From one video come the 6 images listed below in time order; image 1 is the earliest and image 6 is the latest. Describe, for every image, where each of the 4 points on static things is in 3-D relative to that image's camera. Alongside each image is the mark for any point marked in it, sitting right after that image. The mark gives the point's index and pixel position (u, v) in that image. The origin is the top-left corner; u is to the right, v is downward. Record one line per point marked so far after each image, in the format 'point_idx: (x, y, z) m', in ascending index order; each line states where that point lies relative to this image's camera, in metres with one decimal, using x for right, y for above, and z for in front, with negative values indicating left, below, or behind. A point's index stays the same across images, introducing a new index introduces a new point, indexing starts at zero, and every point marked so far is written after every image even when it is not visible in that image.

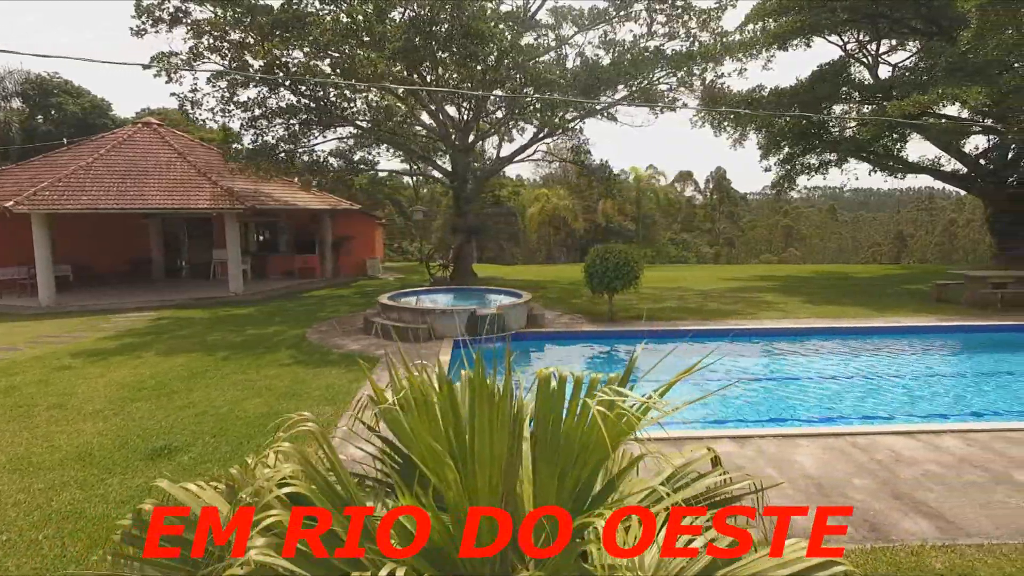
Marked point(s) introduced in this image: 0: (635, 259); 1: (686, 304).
0: (+2.3, +0.6, +11.0) m
1: (+3.9, -0.3, +13.6) m
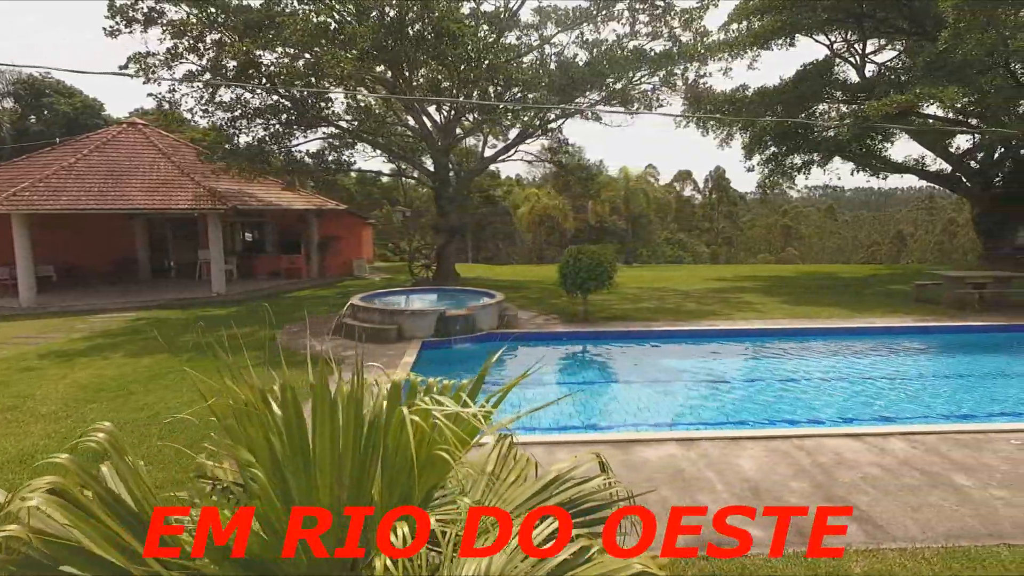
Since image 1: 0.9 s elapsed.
0: (+1.8, +0.5, +11.0) m
1: (+3.4, -0.4, +13.6) m
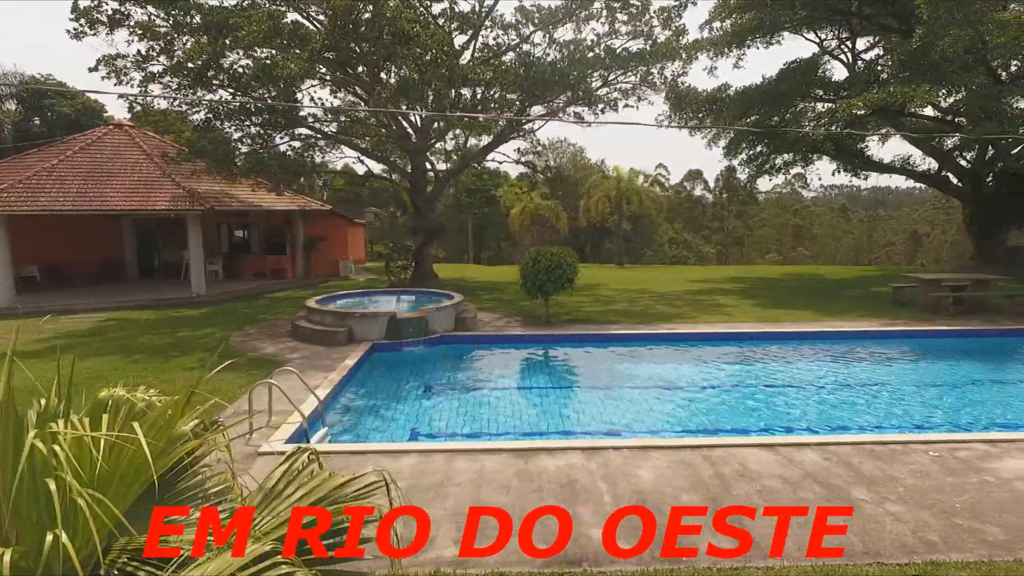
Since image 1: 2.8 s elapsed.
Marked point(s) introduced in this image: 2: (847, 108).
0: (+1.0, +0.5, +10.9) m
1: (+2.7, -0.4, +13.4) m
2: (+7.6, +4.1, +13.8) m
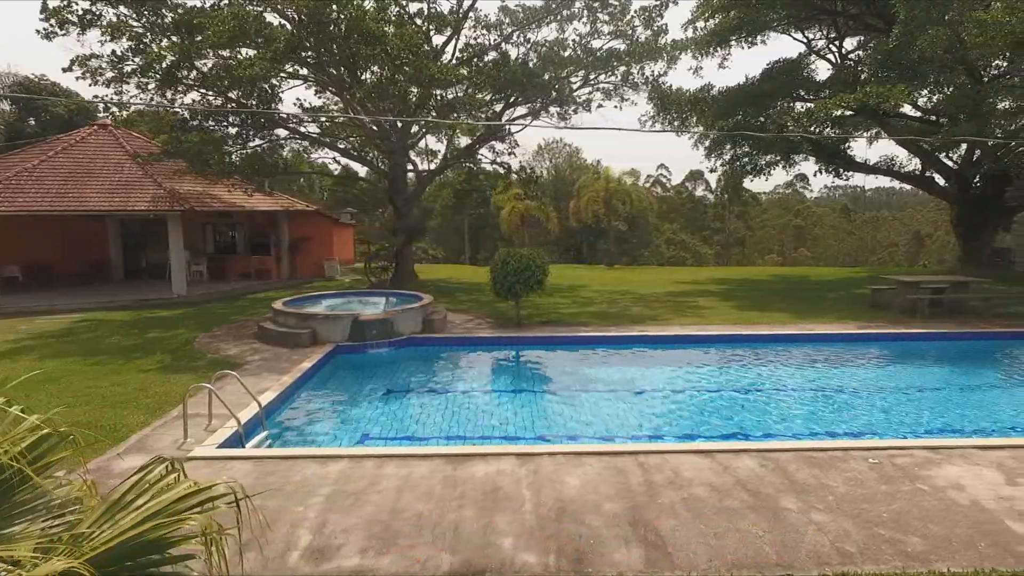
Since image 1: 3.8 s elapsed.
0: (+0.5, +0.5, +10.8) m
1: (+2.2, -0.4, +13.3) m
2: (+7.1, +4.1, +13.7) m
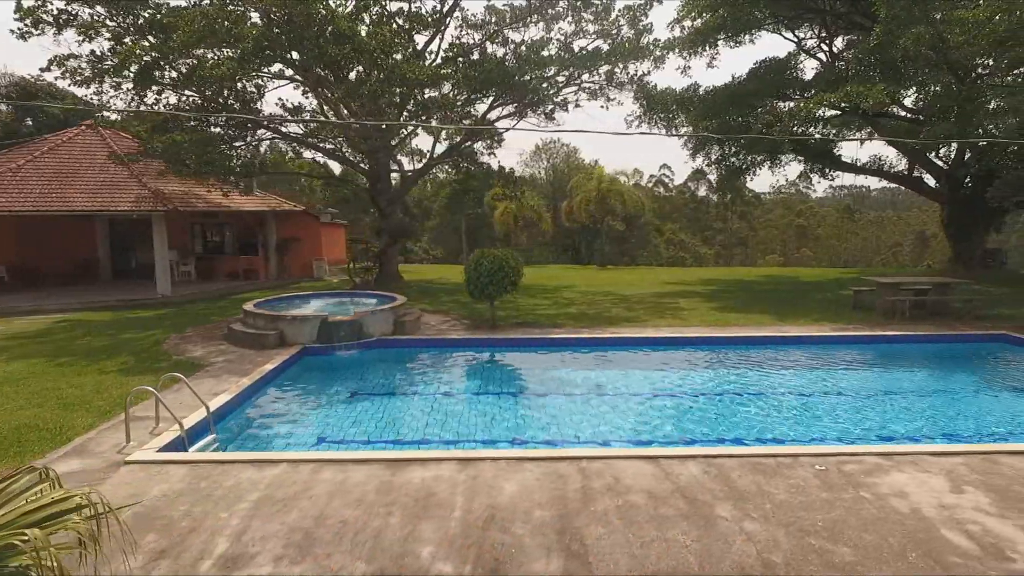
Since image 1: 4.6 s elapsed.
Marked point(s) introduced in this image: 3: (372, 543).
0: (0.0, +0.4, +10.7) m
1: (+1.8, -0.5, +13.2) m
2: (+6.6, +4.1, +13.5) m
3: (-0.9, -1.6, +3.9) m
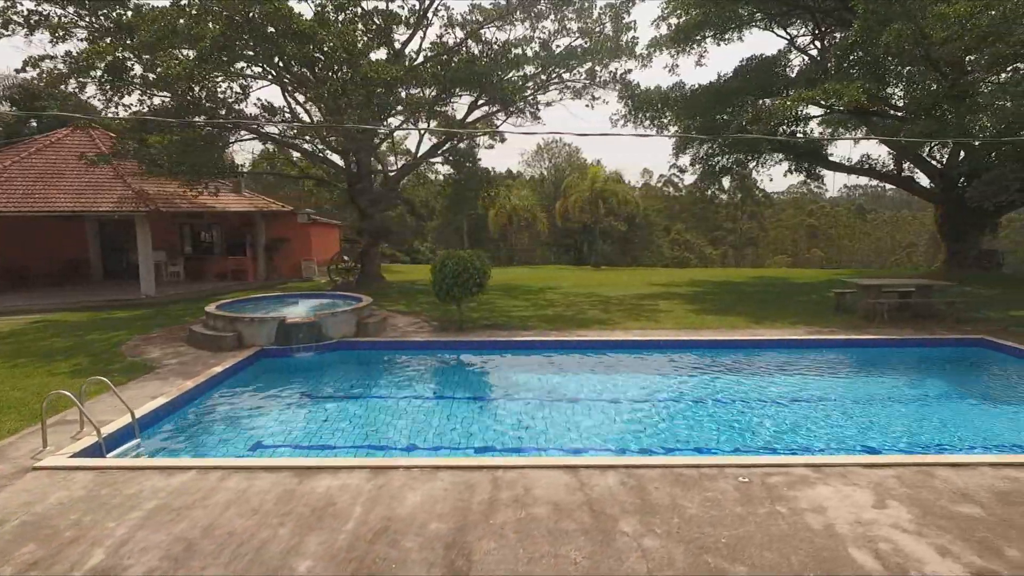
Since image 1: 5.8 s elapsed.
0: (-0.6, +0.4, +10.6) m
1: (+1.2, -0.5, +13.0) m
2: (+6.1, +4.0, +13.3) m
3: (-1.6, -1.7, +3.8) m
